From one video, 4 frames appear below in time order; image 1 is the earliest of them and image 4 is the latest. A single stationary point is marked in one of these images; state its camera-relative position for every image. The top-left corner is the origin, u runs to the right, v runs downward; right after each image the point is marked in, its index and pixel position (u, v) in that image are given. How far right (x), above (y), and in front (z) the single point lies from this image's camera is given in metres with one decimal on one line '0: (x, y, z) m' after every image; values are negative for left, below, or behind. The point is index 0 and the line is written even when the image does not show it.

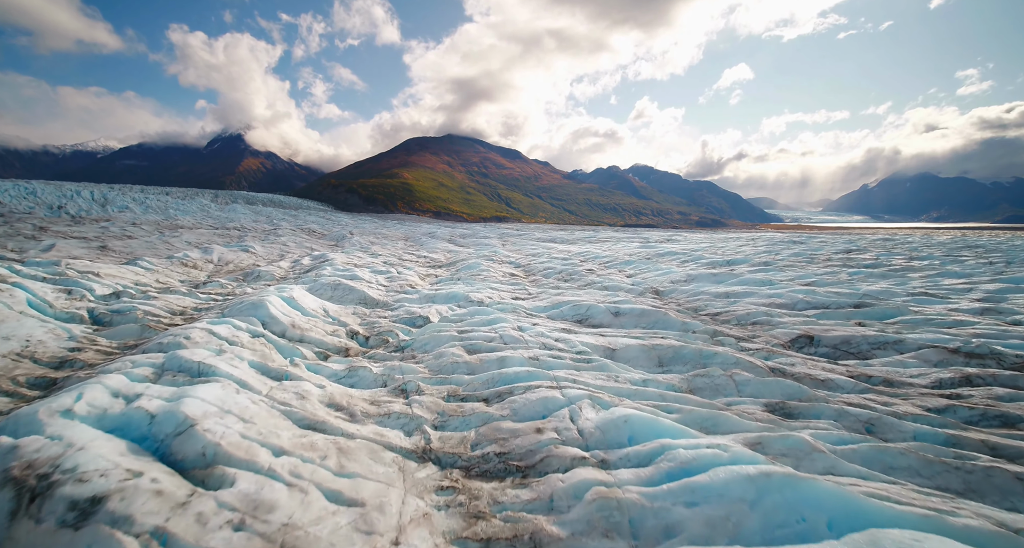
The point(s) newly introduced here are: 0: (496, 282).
0: (-0.7, -0.4, +19.9) m
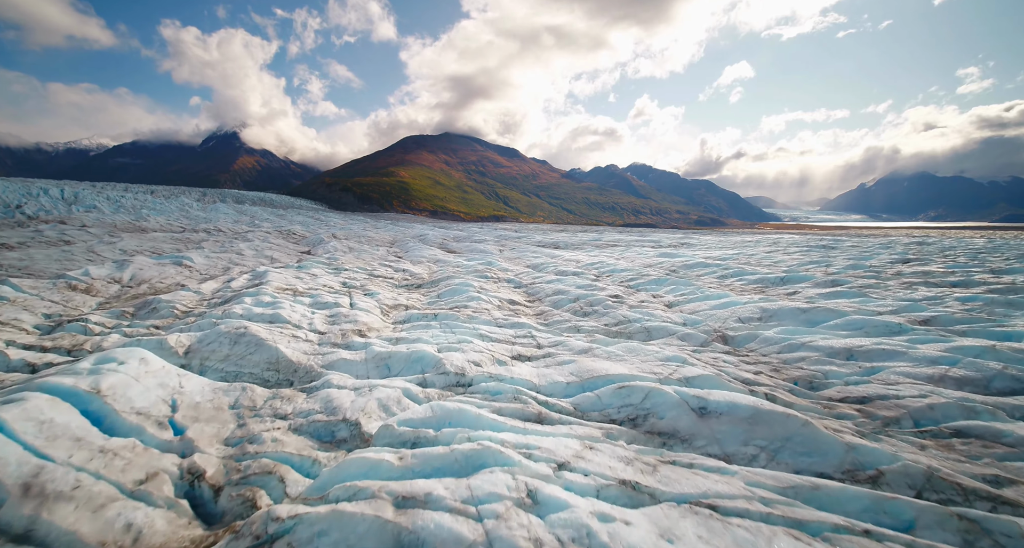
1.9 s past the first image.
0: (-0.7, -1.5, +13.9) m
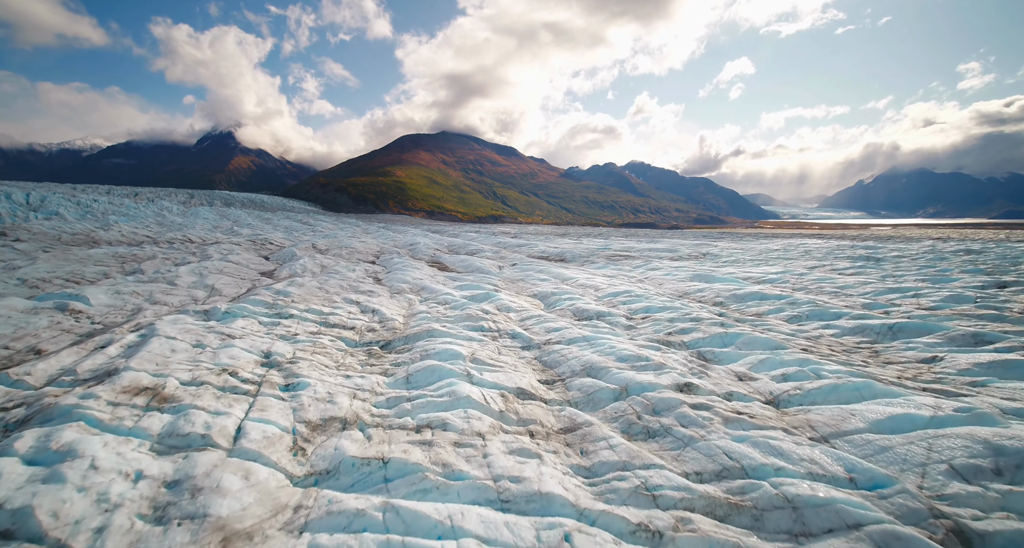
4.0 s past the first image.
0: (-0.4, -3.3, +7.3) m
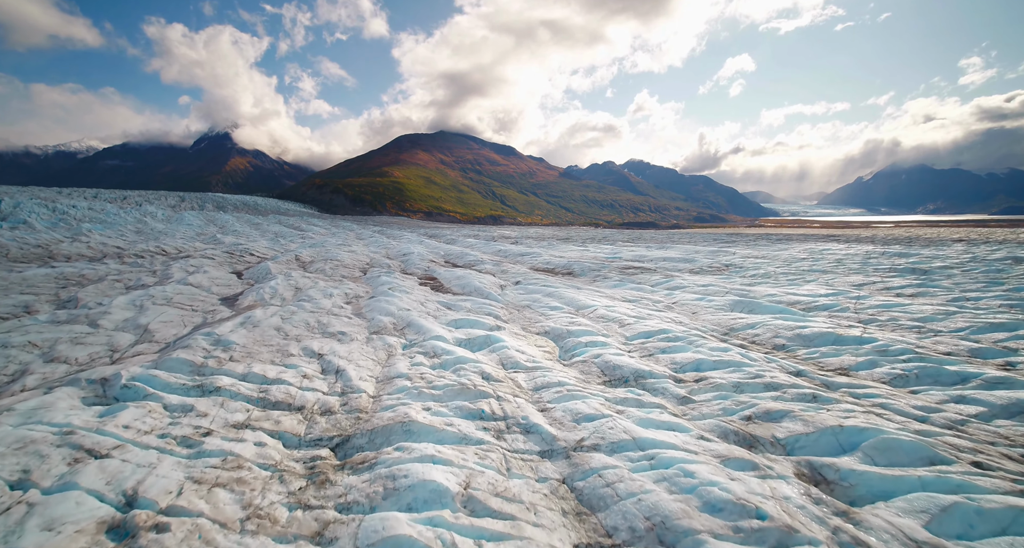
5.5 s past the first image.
0: (-0.1, -5.0, +2.1) m
